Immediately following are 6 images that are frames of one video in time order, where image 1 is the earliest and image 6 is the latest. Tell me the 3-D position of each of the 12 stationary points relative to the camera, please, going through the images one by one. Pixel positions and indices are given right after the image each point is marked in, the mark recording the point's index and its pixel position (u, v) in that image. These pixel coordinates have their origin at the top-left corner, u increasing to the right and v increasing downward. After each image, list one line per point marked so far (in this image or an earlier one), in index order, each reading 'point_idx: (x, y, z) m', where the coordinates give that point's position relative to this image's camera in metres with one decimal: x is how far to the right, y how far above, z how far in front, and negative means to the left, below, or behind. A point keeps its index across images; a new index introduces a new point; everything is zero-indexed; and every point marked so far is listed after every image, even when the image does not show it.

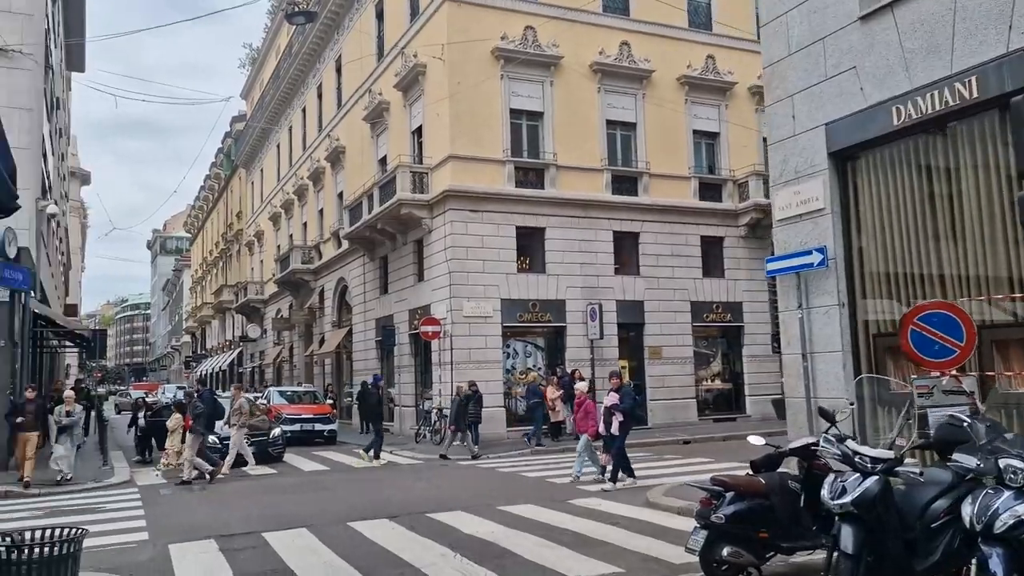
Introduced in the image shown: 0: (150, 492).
0: (-6.9, -3.9, +15.7) m
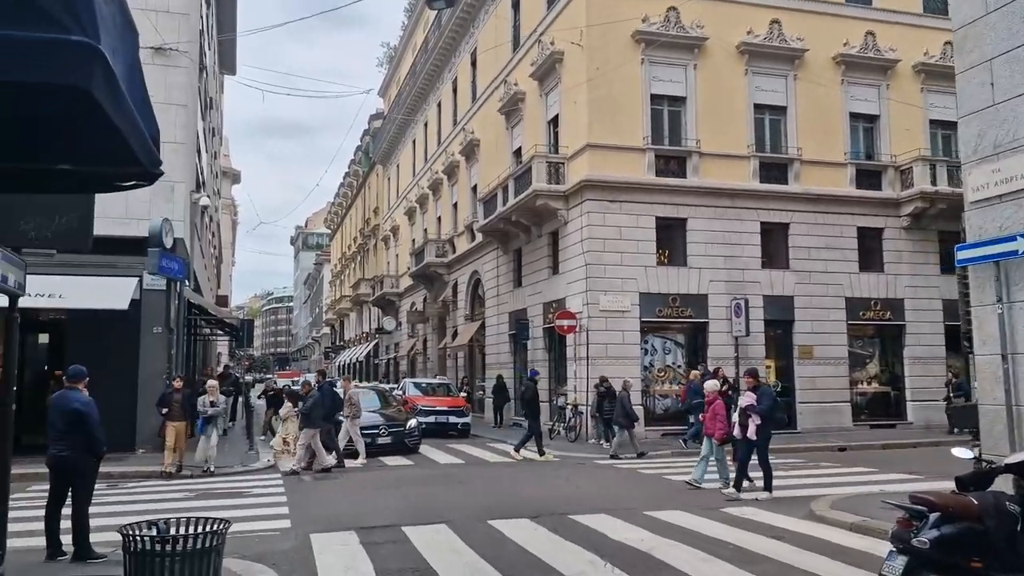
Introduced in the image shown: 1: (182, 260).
0: (-4.2, -3.7, +15.9) m
1: (-7.5, +0.6, +18.7) m
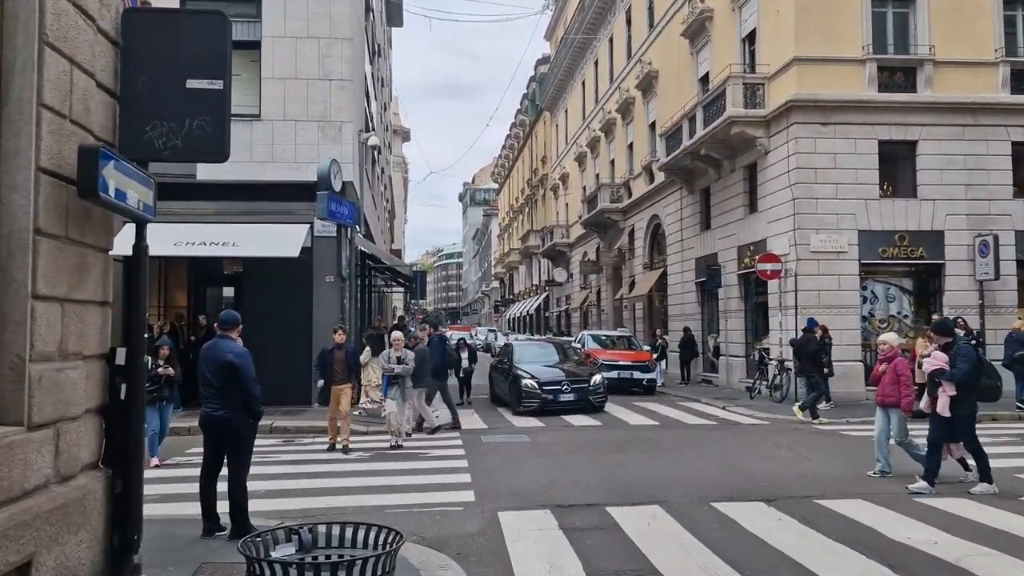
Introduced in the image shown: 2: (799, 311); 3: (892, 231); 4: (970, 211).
0: (-0.7, -2.7, +14.5) m
1: (-3.4, +1.8, +17.6) m
2: (+6.8, -0.5, +19.4) m
3: (+9.1, +1.4, +19.6) m
4: (+11.0, +1.9, +19.8) m
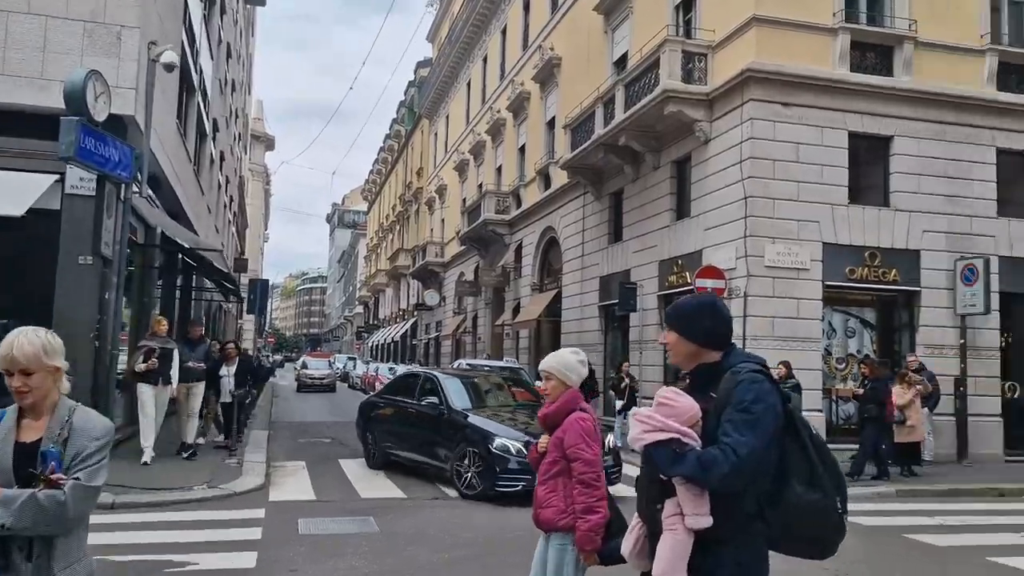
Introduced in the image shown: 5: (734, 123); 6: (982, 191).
0: (-2.4, -2.5, +8.7) m
1: (-5.4, +2.0, +11.6) m
2: (+4.3, -1.0, +14.9) m
3: (+6.6, +0.8, +15.5) m
4: (+8.5, +1.2, +16.0) m
5: (+4.2, +3.2, +15.7) m
6: (+9.3, +1.9, +16.3) m
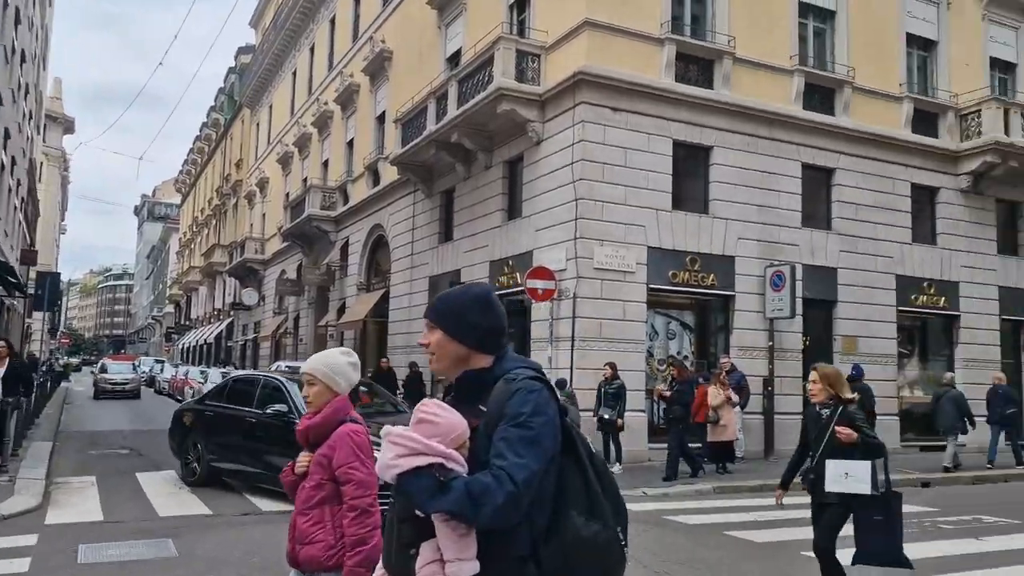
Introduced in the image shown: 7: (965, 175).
0: (-4.1, -2.4, +7.5) m
1: (-7.6, +2.1, +9.7) m
2: (+1.2, -1.0, +14.9) m
3: (+3.3, +0.7, +16.0) m
4: (+5.1, +1.1, +16.9) m
5: (+1.0, +3.1, +15.8) m
6: (+5.8, +1.8, +17.3) m
7: (+10.9, +2.7, +19.9) m
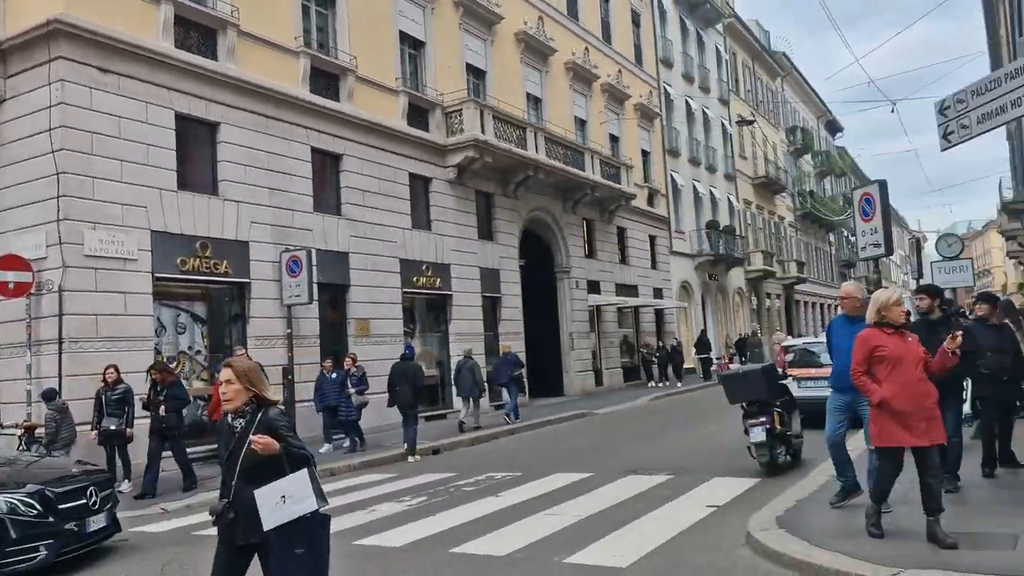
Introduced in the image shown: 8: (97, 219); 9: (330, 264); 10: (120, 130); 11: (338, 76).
0: (-6.9, -2.5, +3.4) m
1: (-11.1, +1.9, +3.2) m
2: (-6.8, -0.9, +12.4) m
3: (-5.6, +0.9, +14.6) m
4: (-4.7, +1.3, +16.3) m
5: (-7.5, +3.3, +13.0) m
6: (-4.4, +2.1, +17.0) m
7: (-1.6, +3.2, +22.0) m
8: (-6.6, +1.1, +13.0) m
9: (-3.9, +0.5, +17.7) m
10: (-6.4, +2.6, +13.6) m
11: (-3.9, +4.8, +18.6) m
